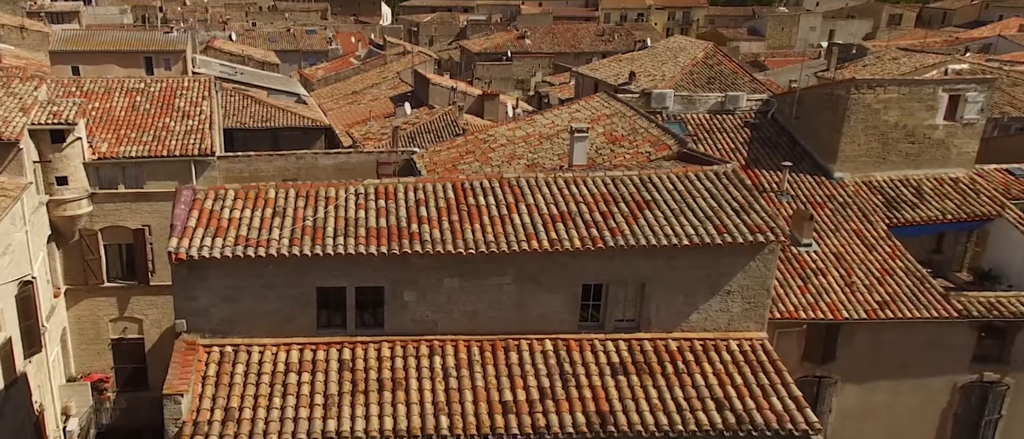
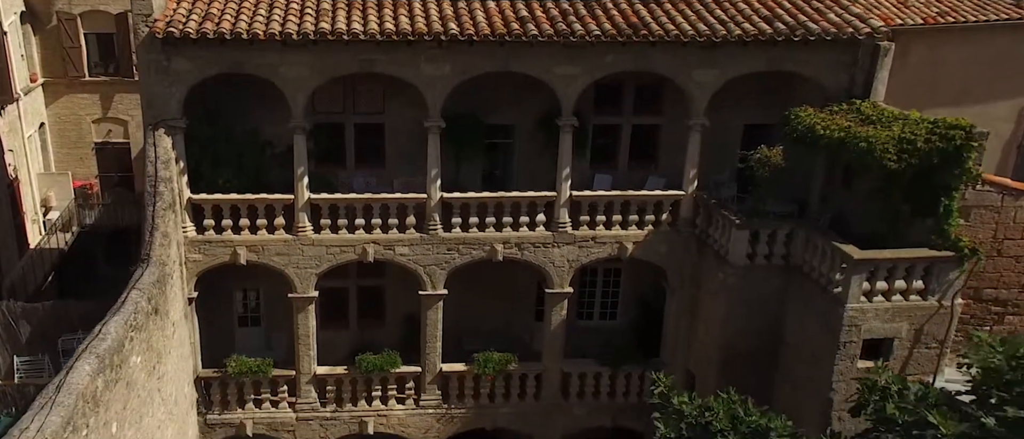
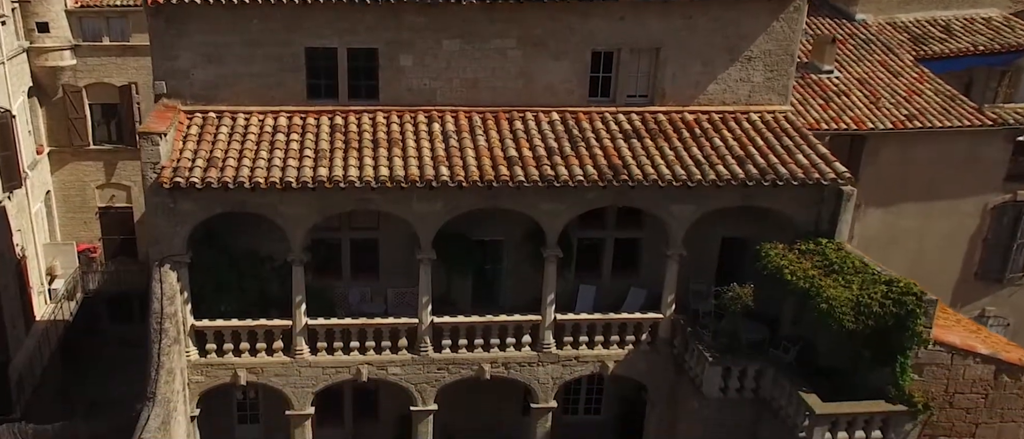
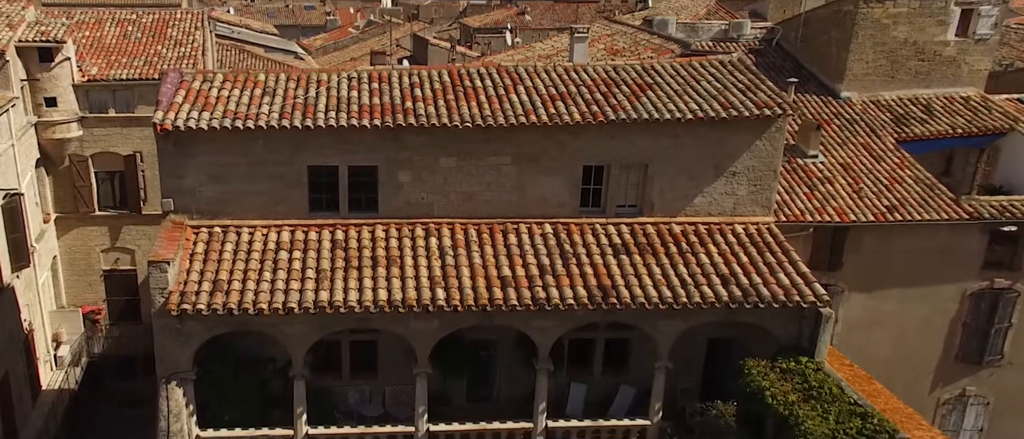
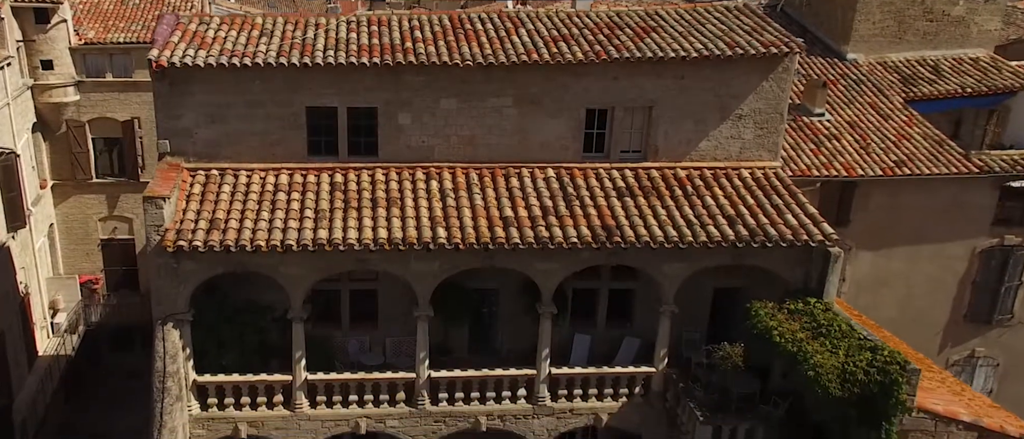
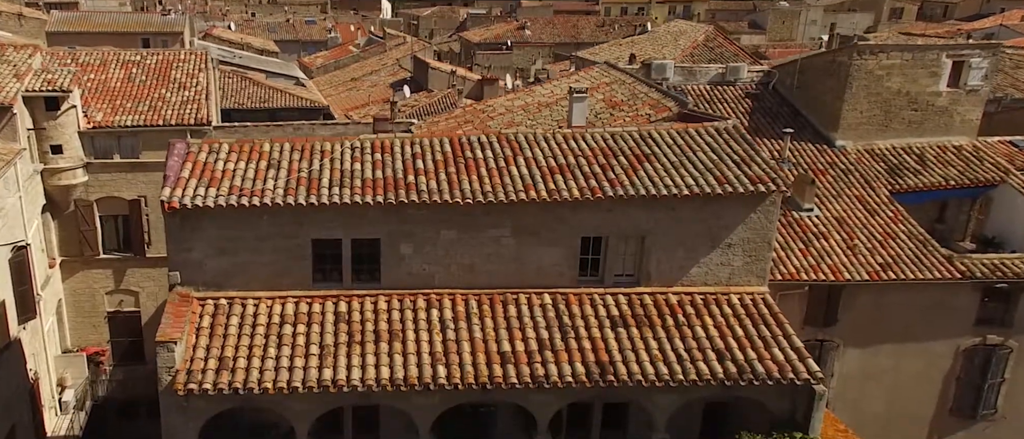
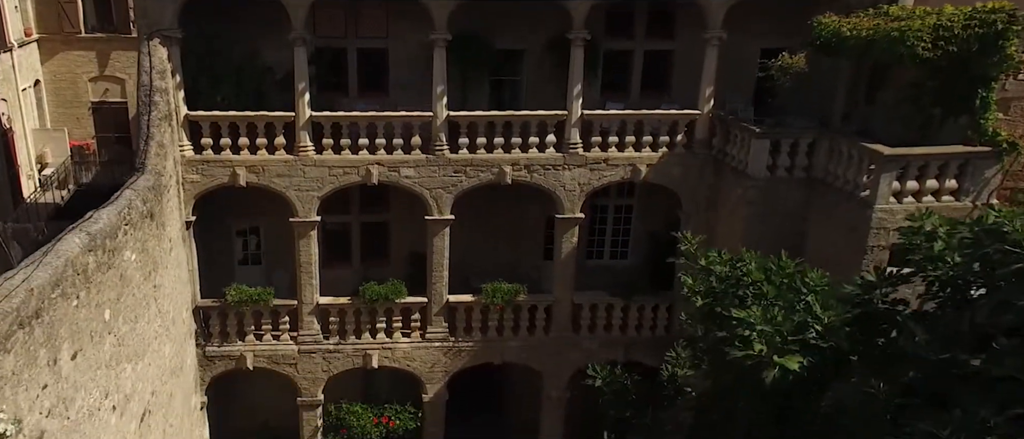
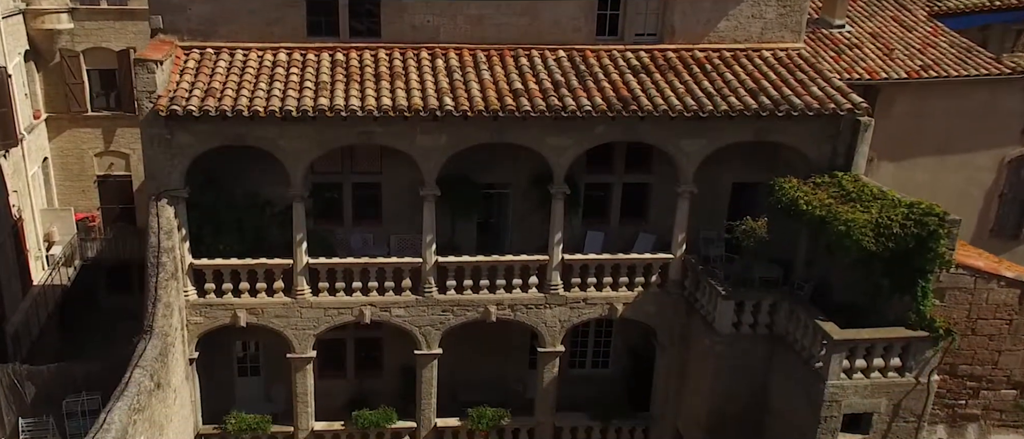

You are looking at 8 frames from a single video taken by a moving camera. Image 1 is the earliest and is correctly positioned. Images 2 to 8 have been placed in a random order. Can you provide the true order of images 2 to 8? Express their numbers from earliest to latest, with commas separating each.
6, 4, 5, 3, 8, 2, 7
